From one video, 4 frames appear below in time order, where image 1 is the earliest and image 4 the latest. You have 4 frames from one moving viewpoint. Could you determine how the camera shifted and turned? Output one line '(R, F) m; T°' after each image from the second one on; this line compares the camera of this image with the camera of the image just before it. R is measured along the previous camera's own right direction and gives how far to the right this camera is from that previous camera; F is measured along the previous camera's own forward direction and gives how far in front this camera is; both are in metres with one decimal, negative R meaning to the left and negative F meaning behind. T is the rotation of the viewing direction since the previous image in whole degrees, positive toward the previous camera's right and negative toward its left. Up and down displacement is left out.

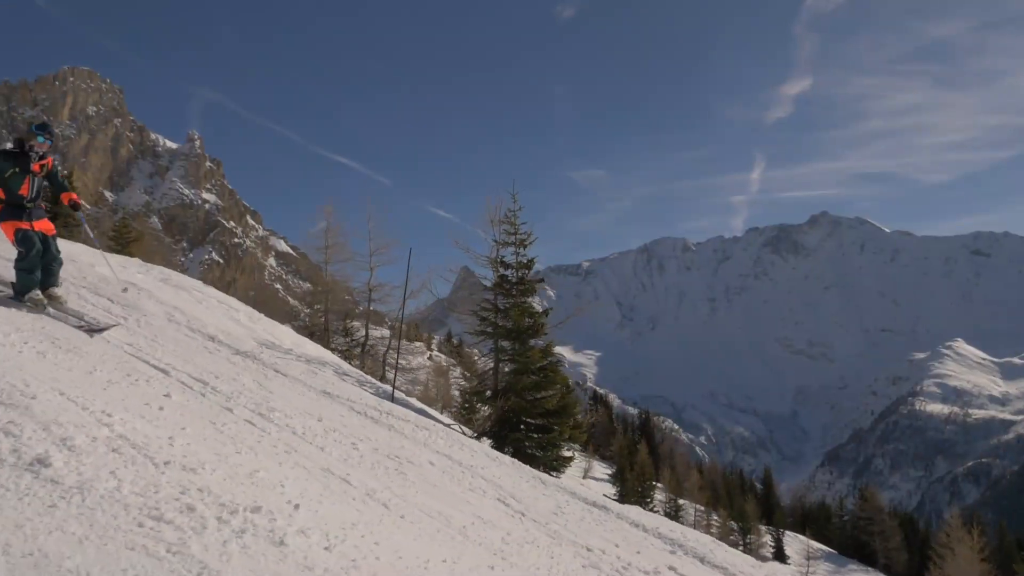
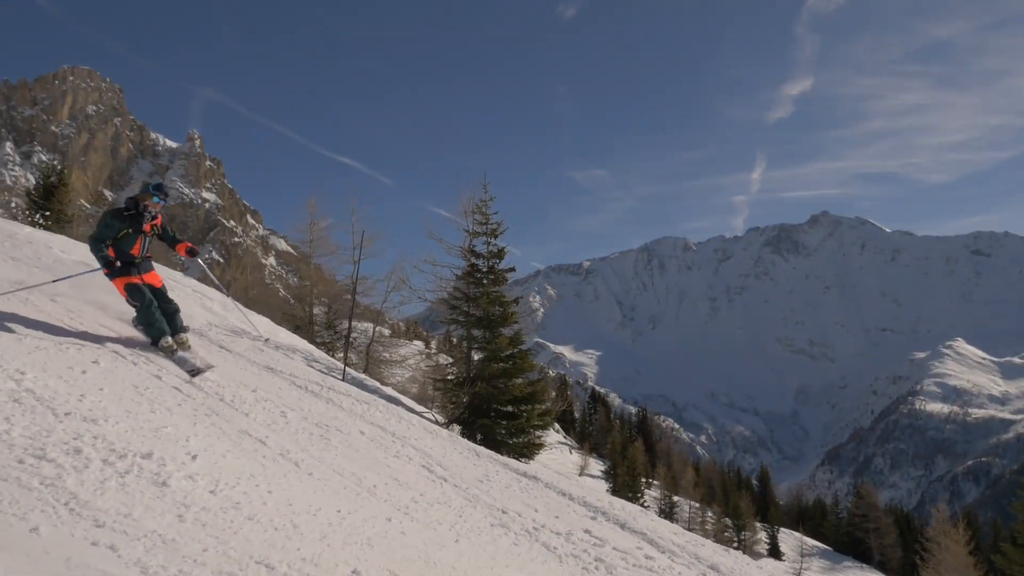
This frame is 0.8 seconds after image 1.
(+0.9, -0.2) m; 0°
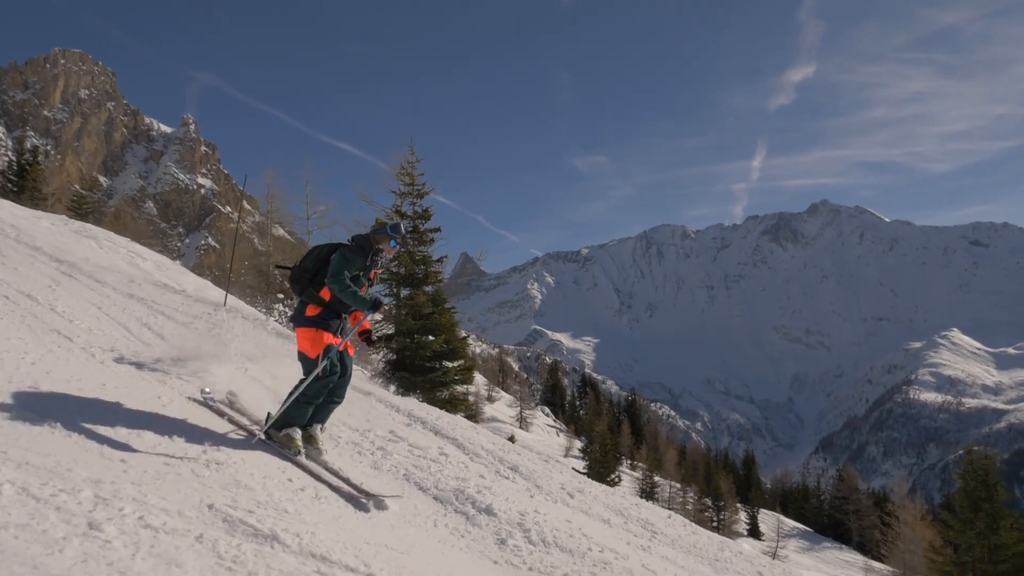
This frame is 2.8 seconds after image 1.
(+2.3, -0.5) m; 0°
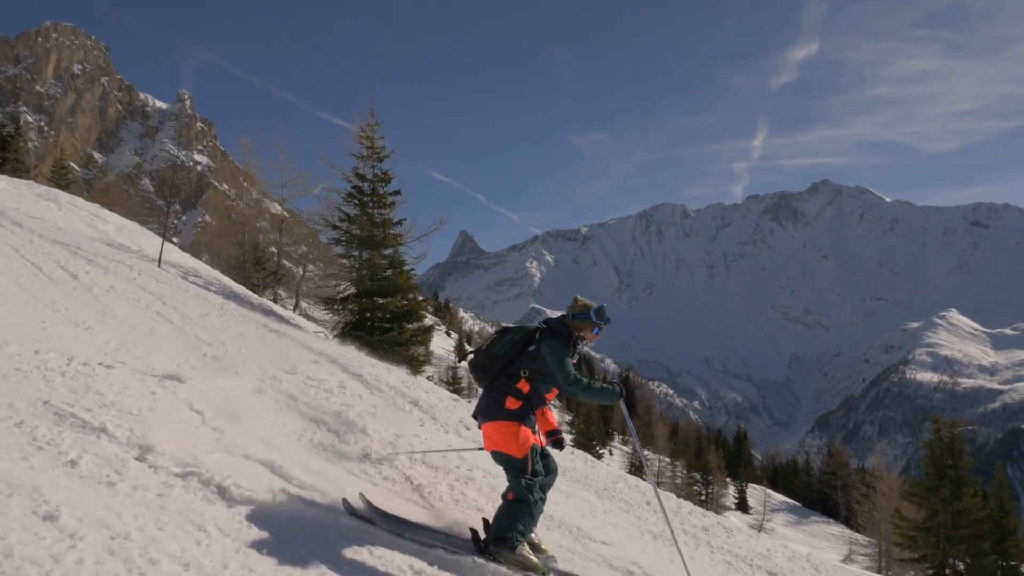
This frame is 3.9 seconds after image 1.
(+1.3, -0.2) m; 0°
